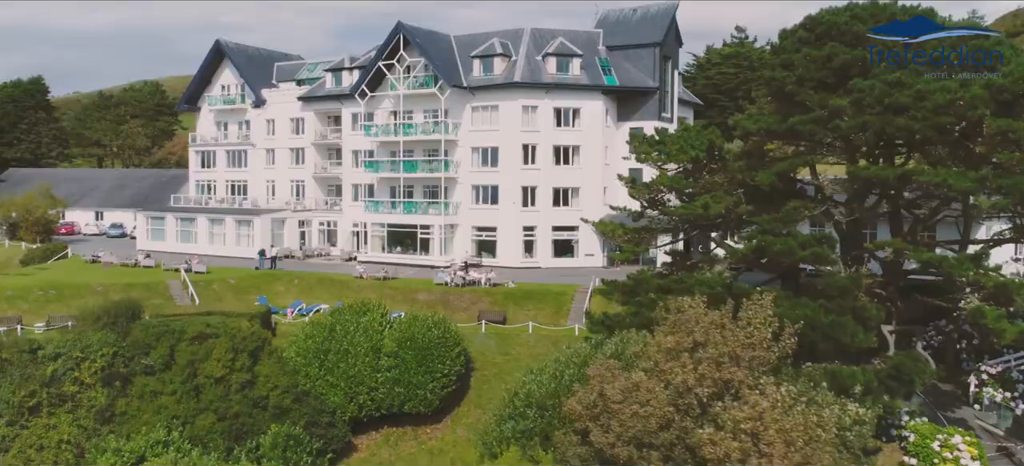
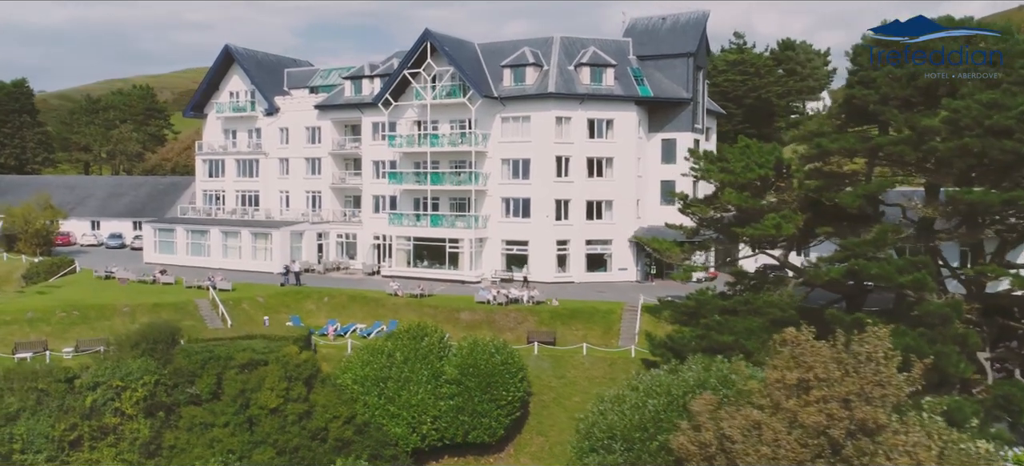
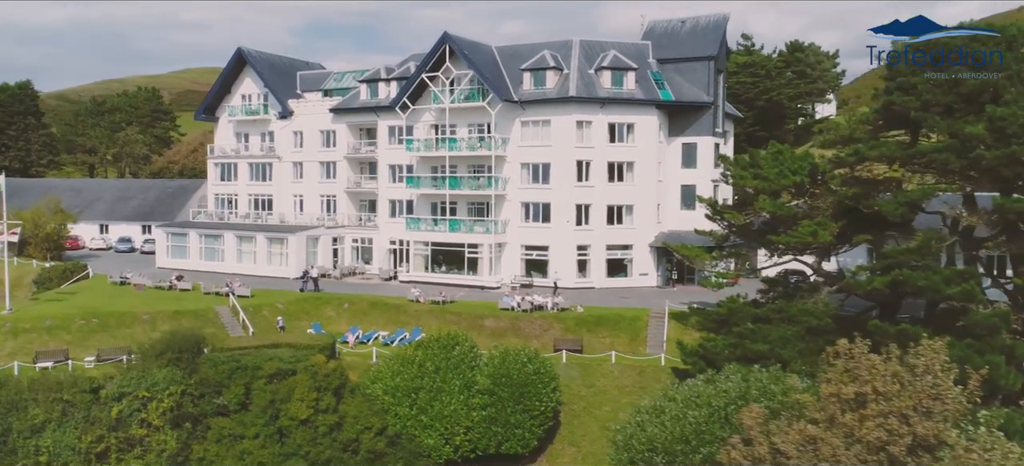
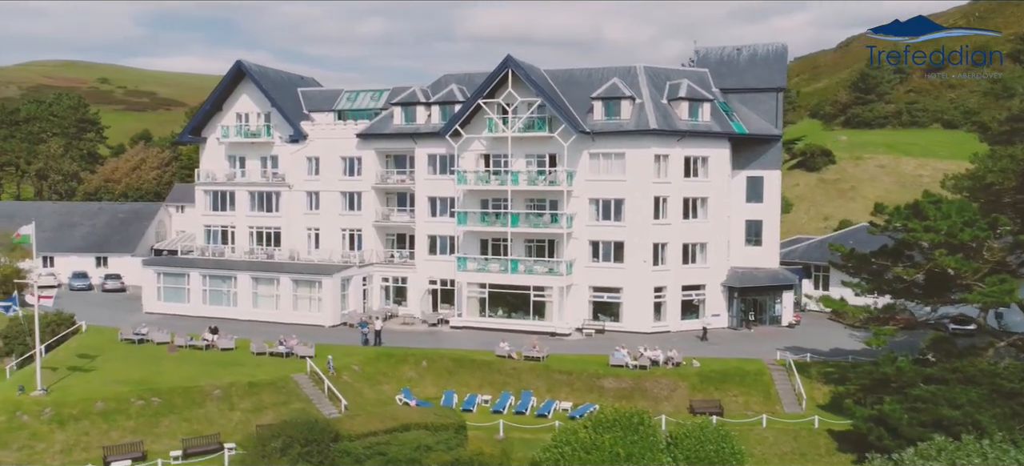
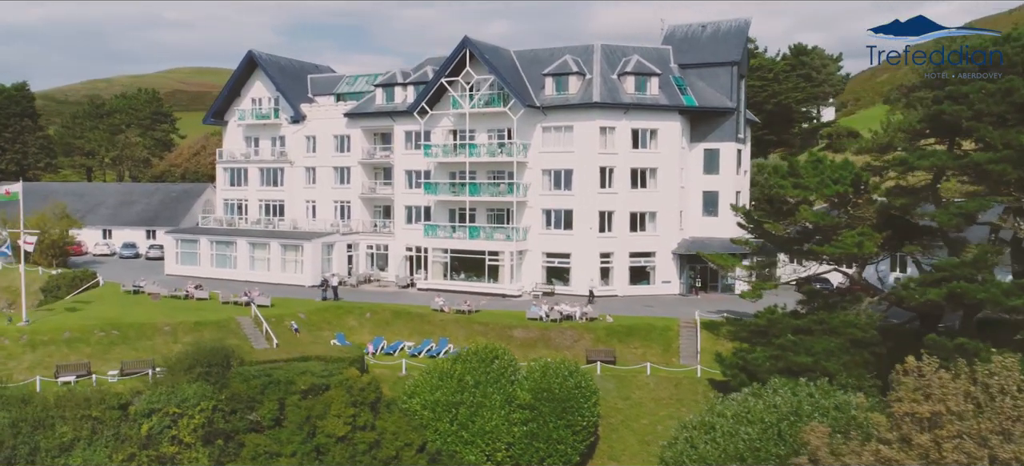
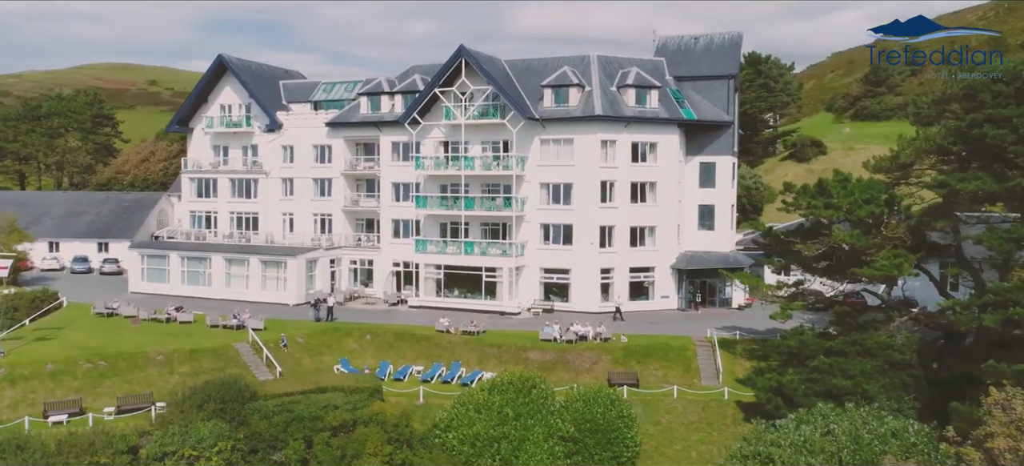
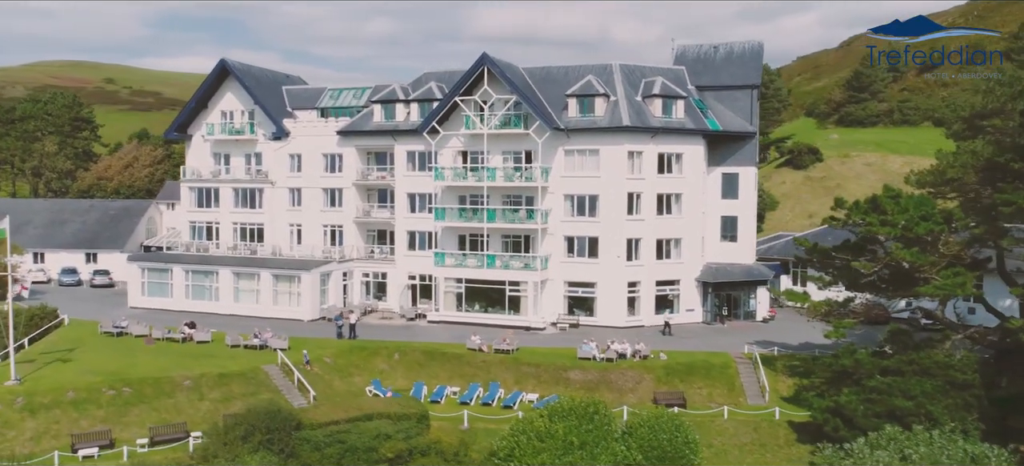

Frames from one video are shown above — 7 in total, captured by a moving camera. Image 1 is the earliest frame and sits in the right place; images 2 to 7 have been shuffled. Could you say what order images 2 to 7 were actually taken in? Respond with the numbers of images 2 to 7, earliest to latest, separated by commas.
2, 3, 5, 6, 7, 4
